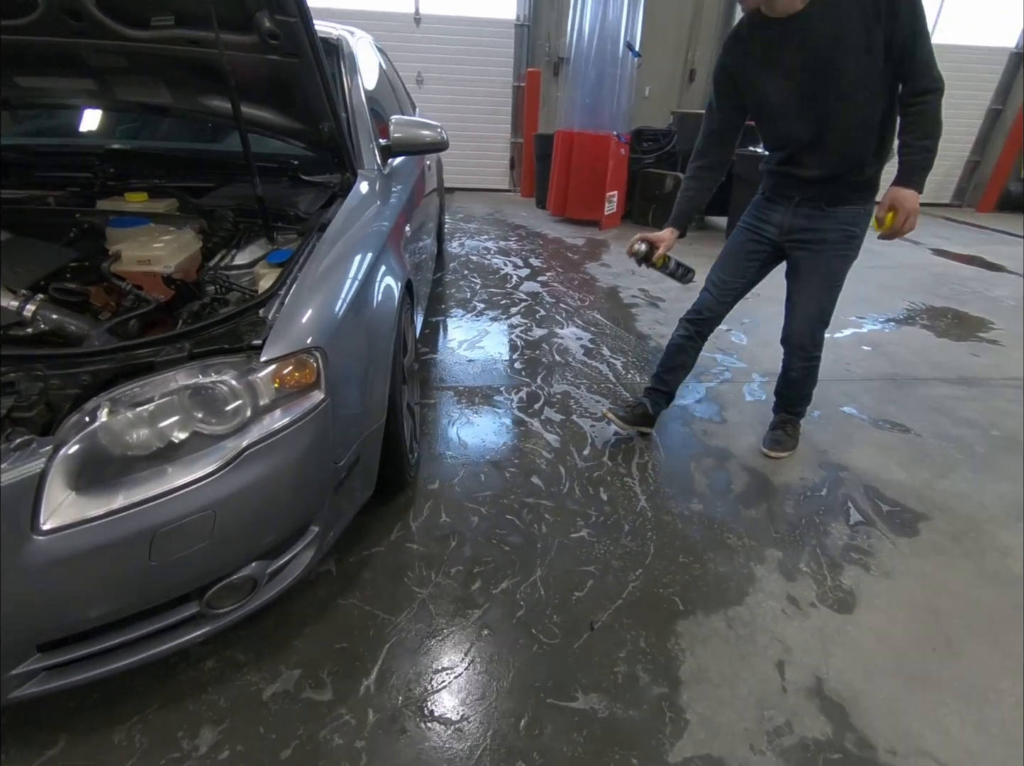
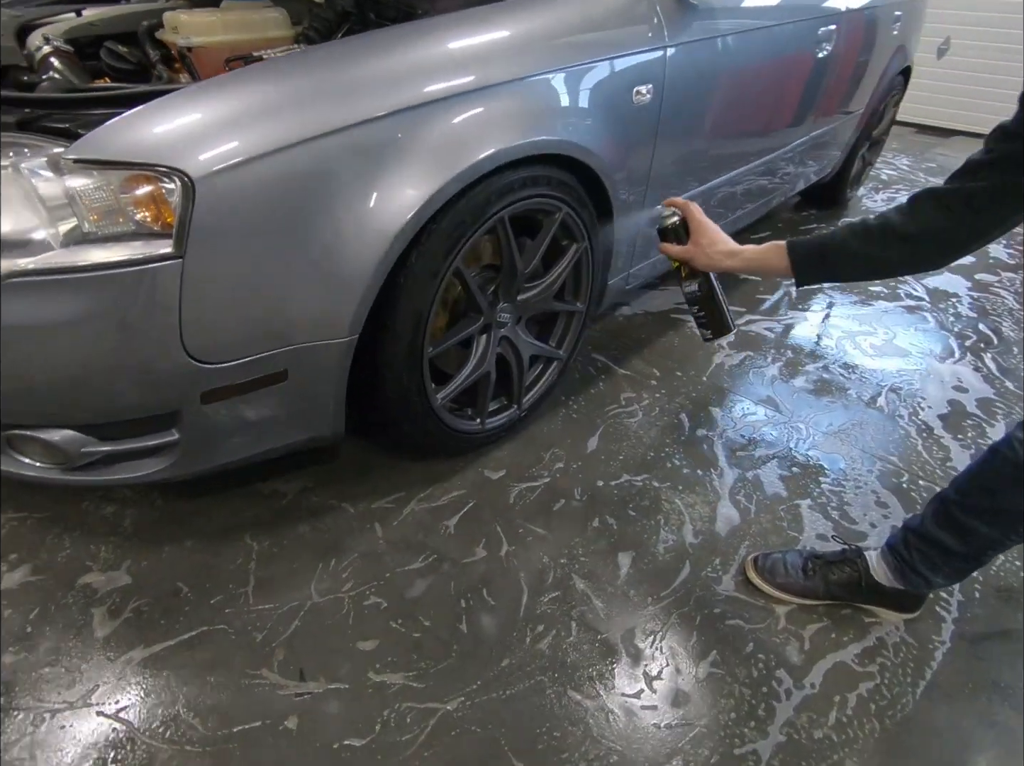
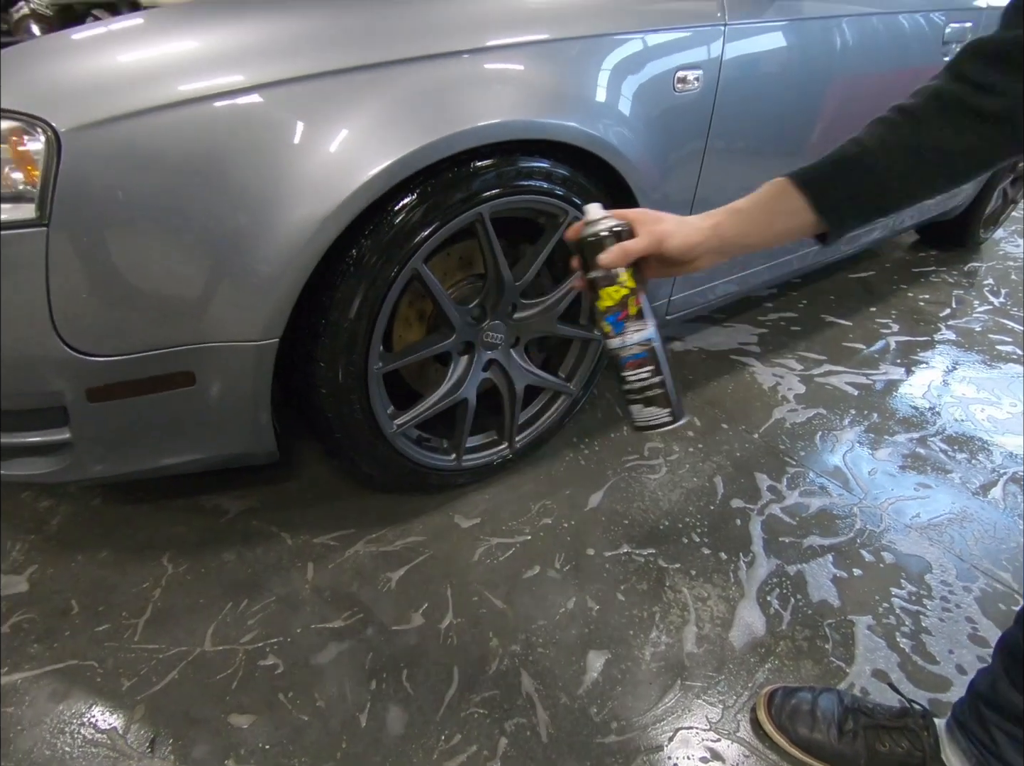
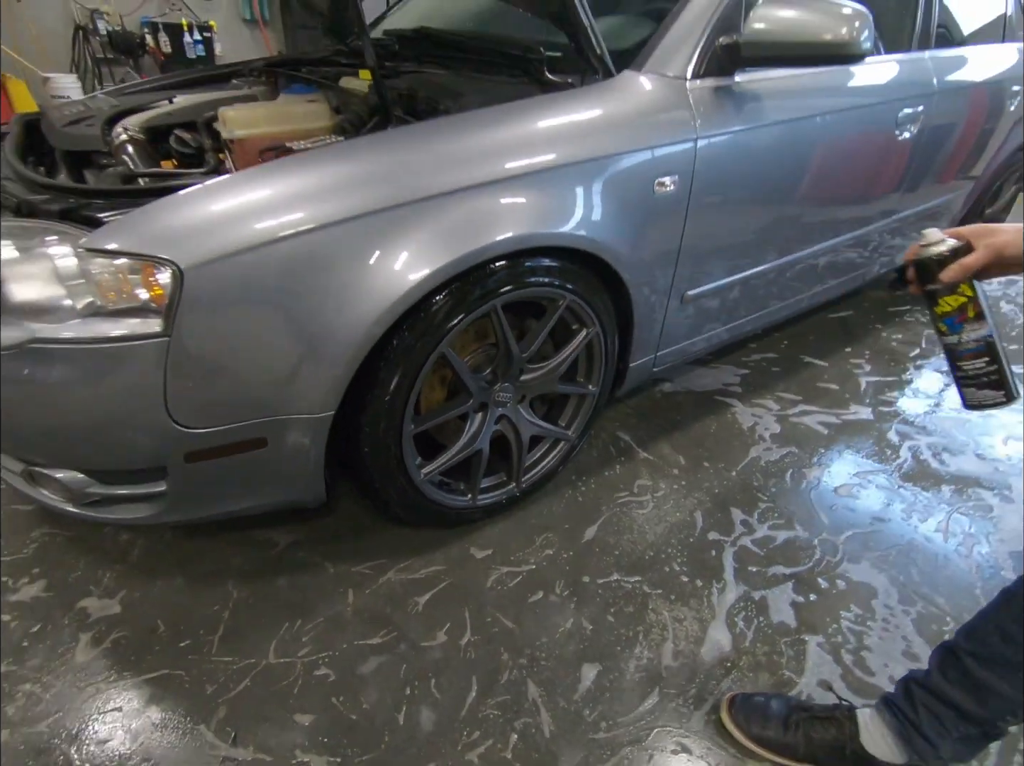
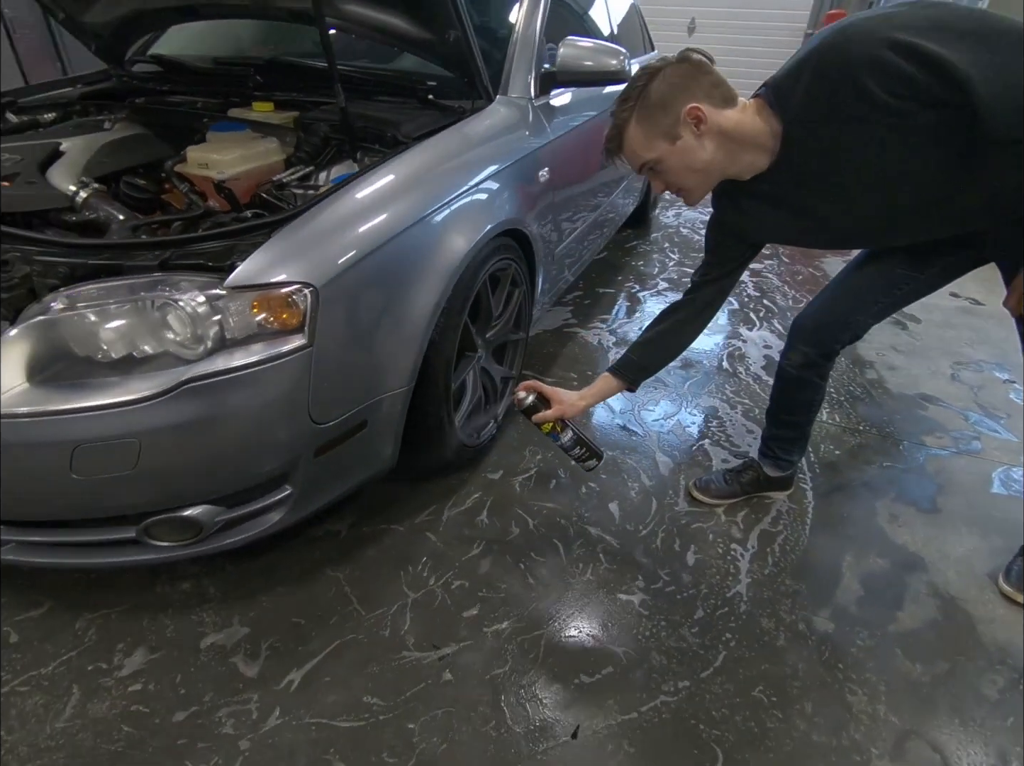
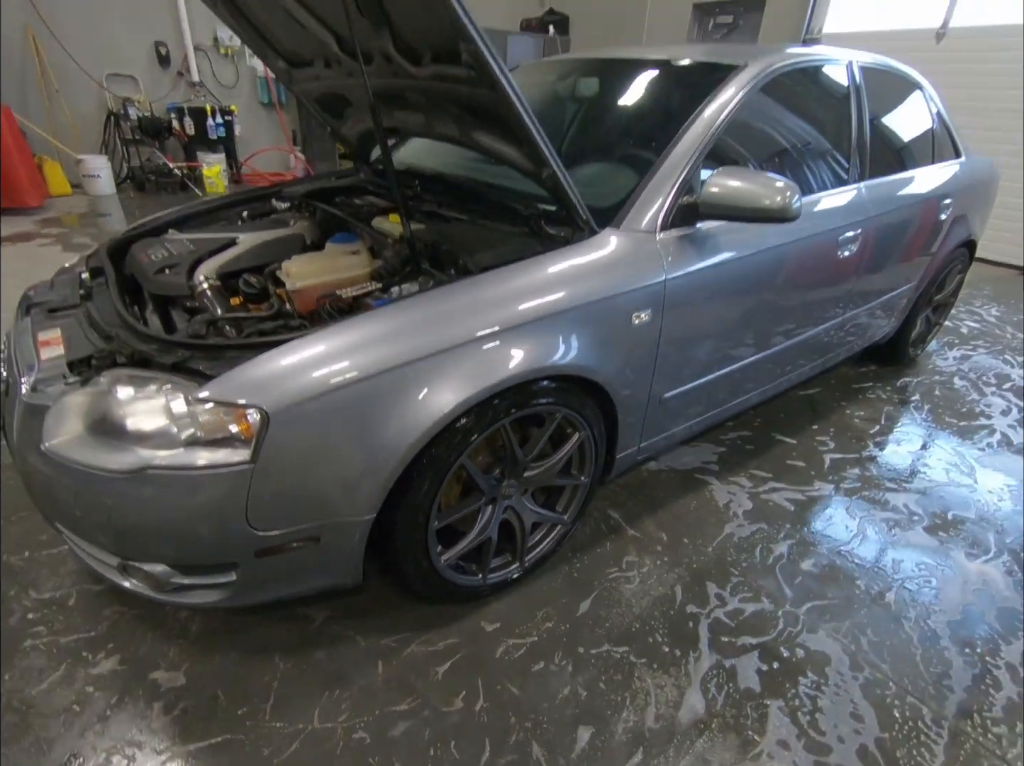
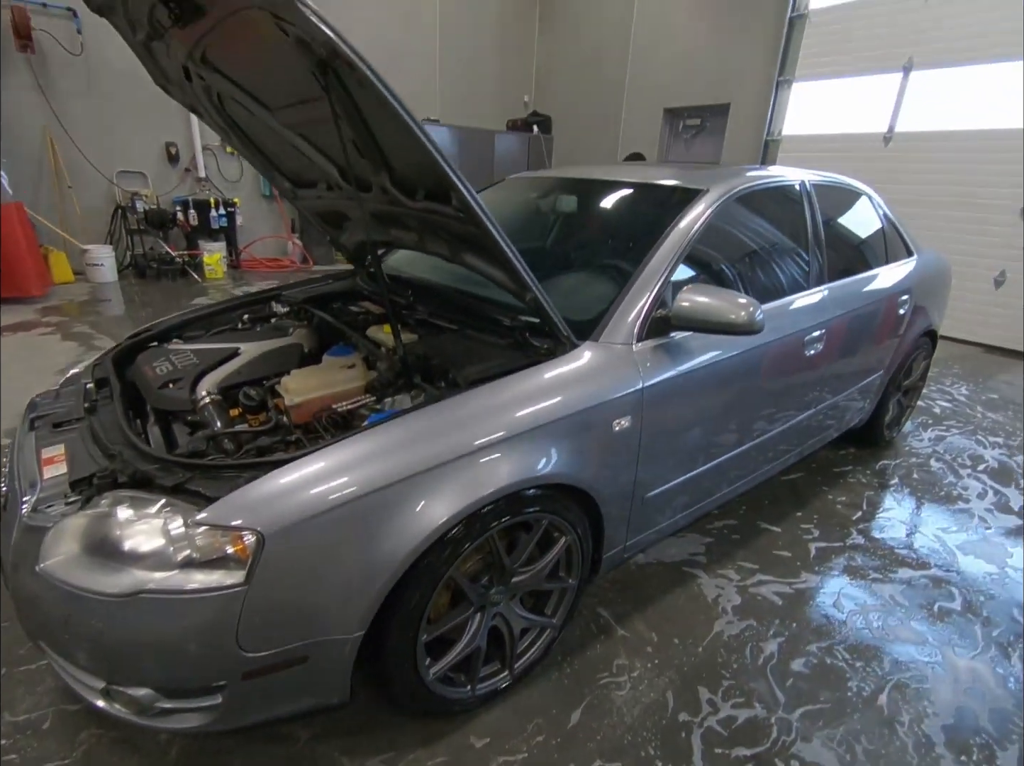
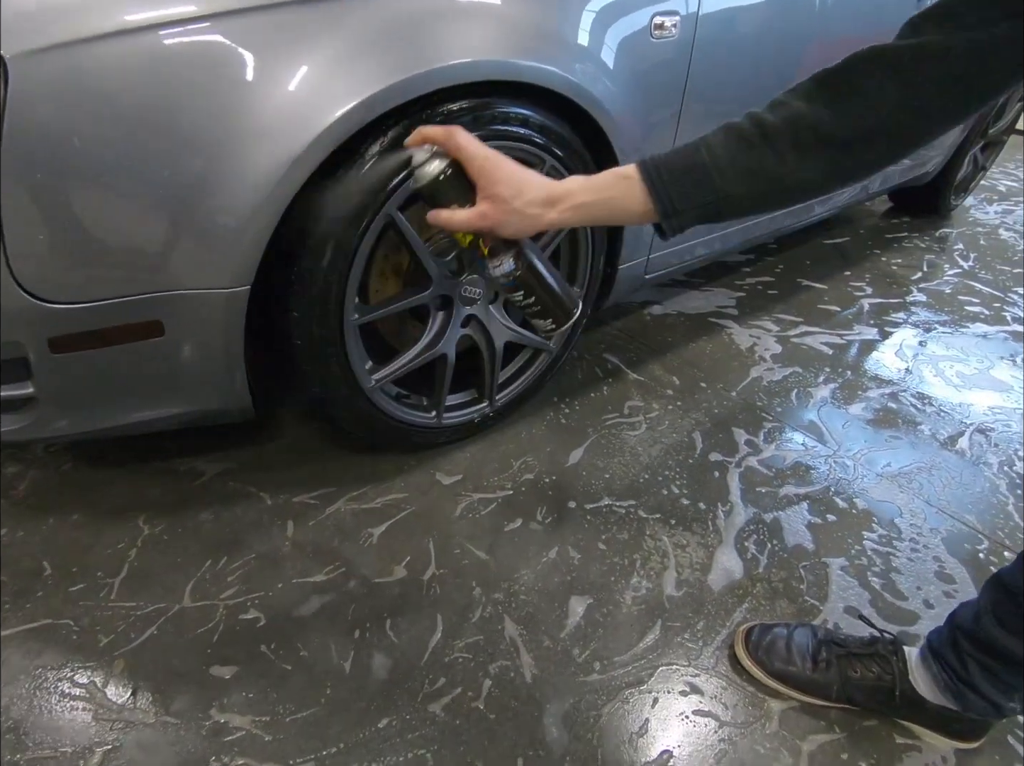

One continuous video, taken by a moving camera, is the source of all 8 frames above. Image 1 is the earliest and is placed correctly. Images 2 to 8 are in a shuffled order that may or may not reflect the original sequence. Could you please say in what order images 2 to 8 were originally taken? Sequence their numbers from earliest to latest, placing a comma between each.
5, 2, 8, 3, 4, 6, 7
